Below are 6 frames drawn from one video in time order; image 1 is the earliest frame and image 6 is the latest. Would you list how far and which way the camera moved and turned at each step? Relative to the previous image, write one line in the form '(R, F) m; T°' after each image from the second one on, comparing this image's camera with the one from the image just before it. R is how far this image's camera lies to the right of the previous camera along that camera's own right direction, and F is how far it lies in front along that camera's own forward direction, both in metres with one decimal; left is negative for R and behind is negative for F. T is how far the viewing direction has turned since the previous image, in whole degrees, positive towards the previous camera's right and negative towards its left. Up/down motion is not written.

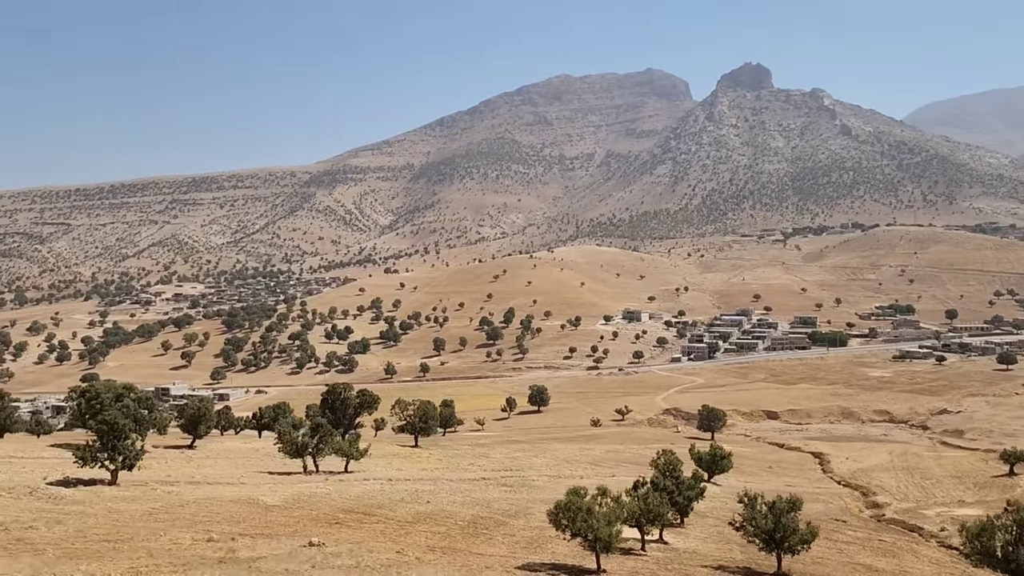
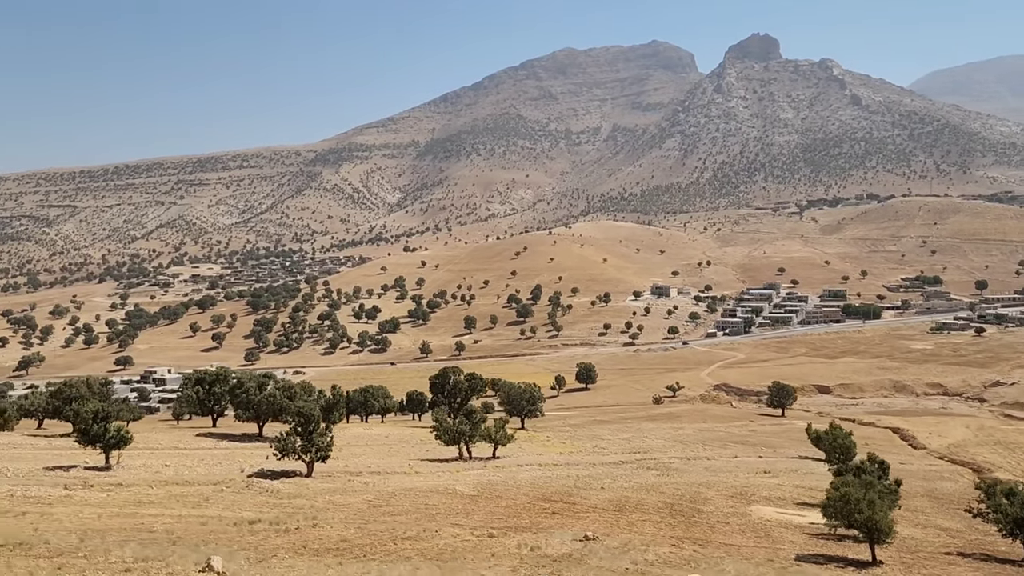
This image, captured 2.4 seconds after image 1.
(-5.5, +0.3) m; 0°
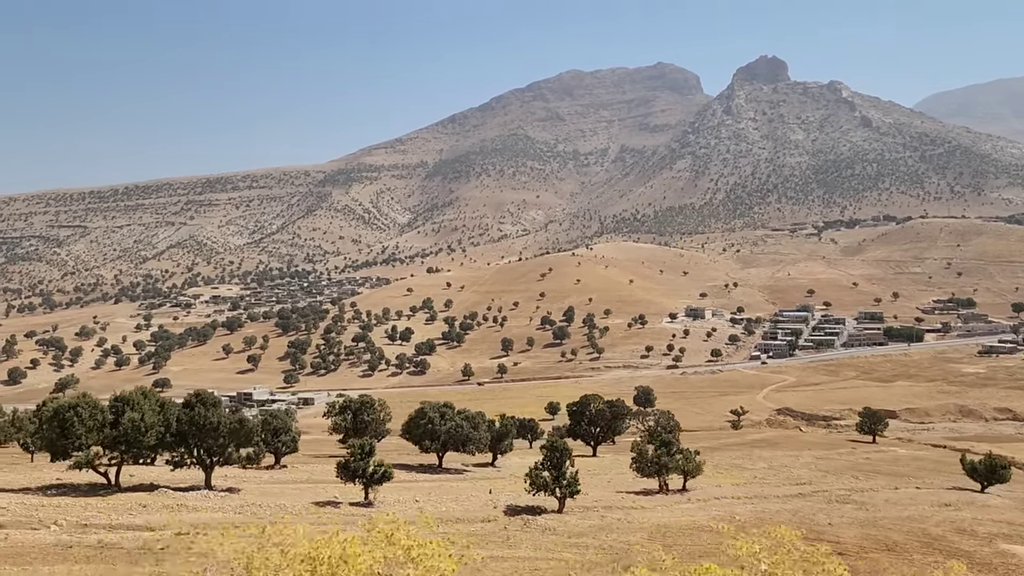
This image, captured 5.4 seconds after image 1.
(-7.2, +0.3) m; 0°
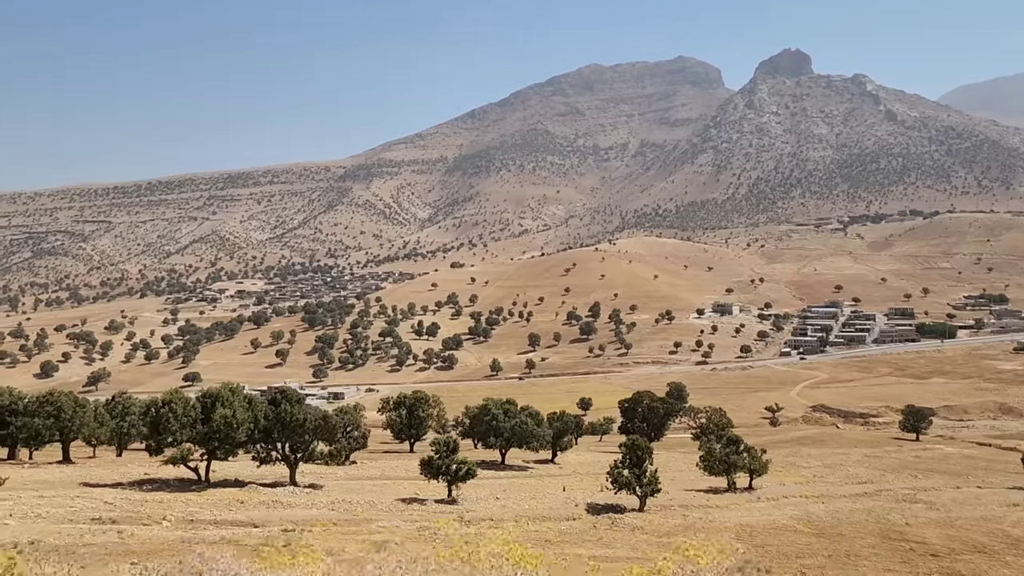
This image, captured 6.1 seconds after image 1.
(-1.8, +0.1) m; -1°
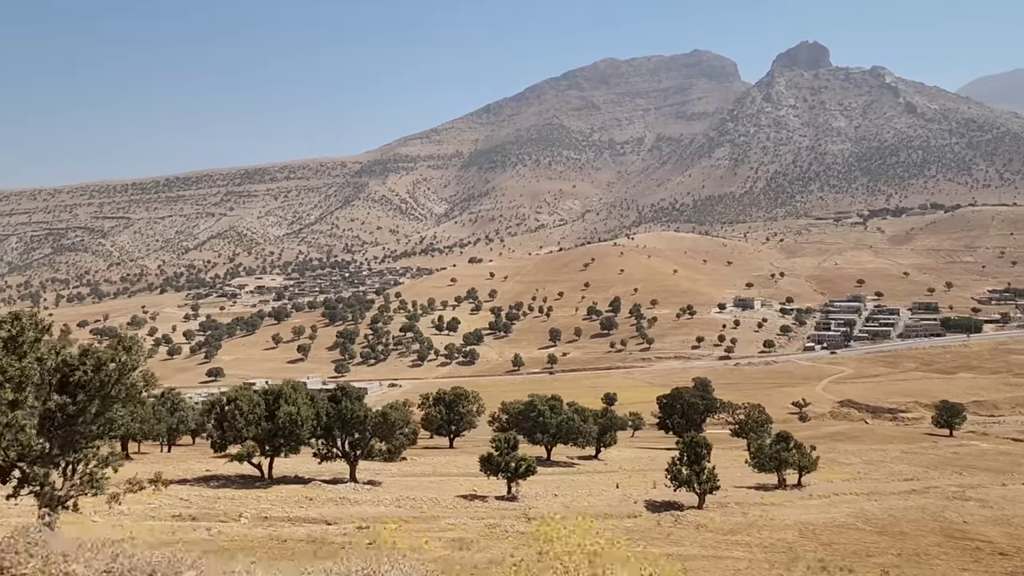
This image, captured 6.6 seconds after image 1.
(-1.2, 0.0) m; -1°
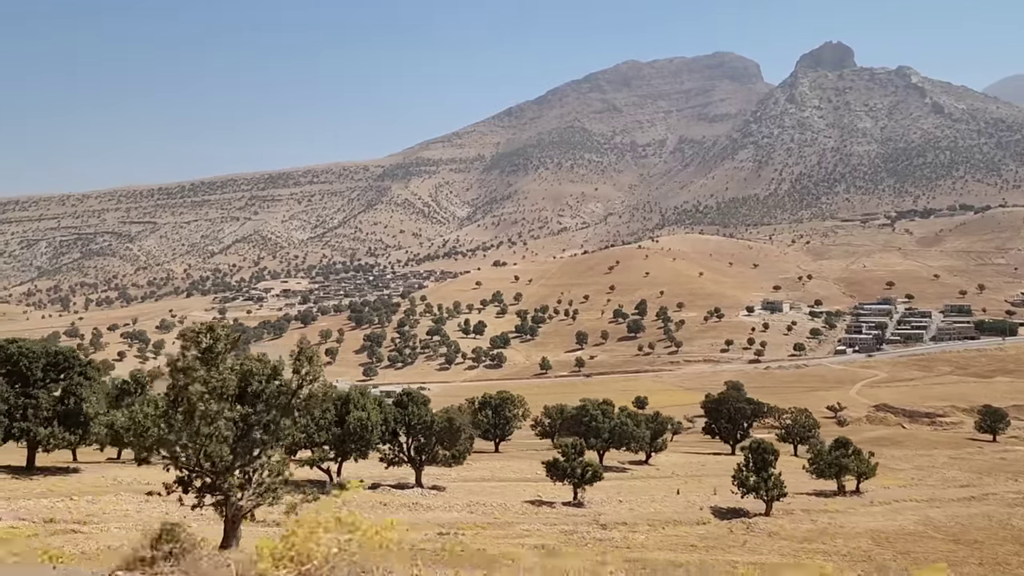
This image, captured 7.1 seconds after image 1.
(-1.2, 0.0) m; -2°
